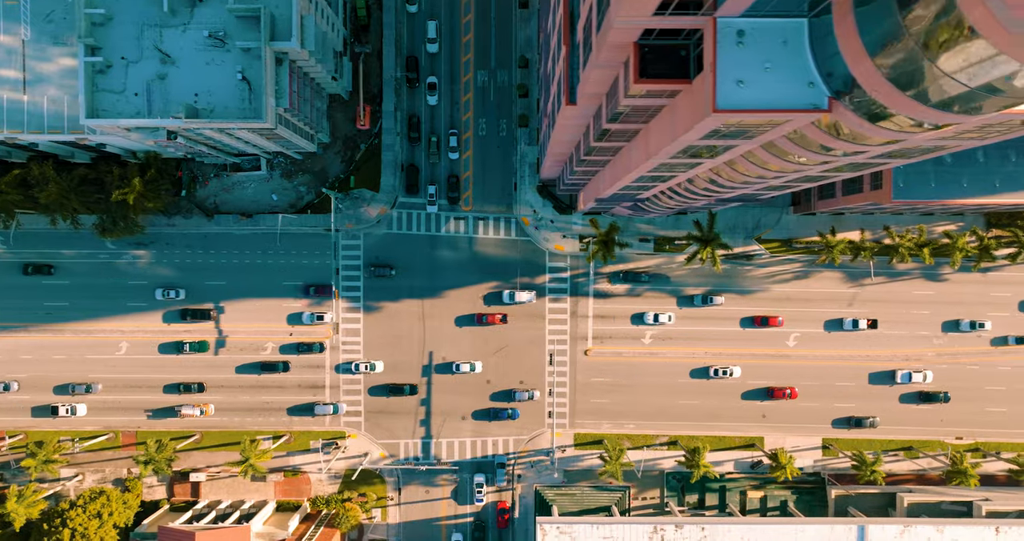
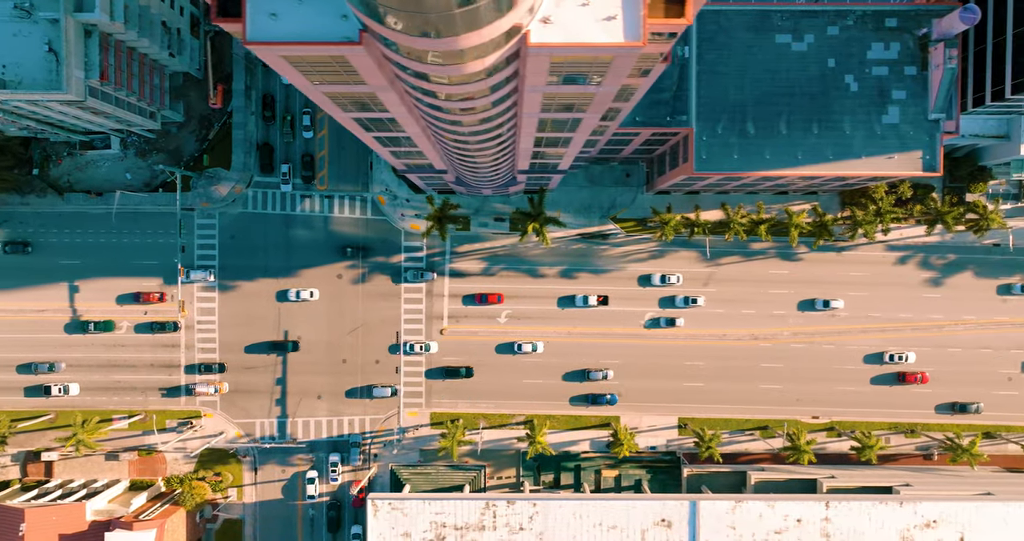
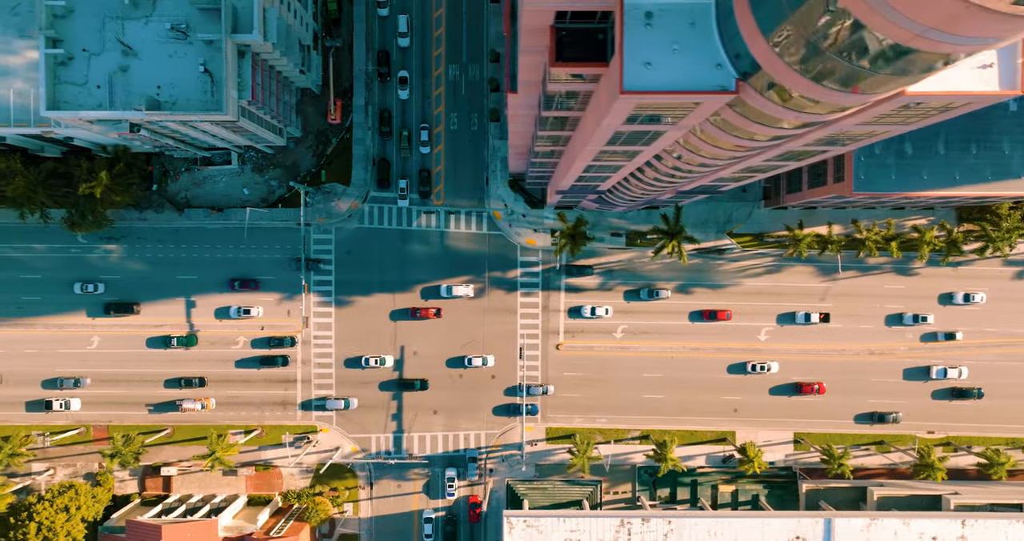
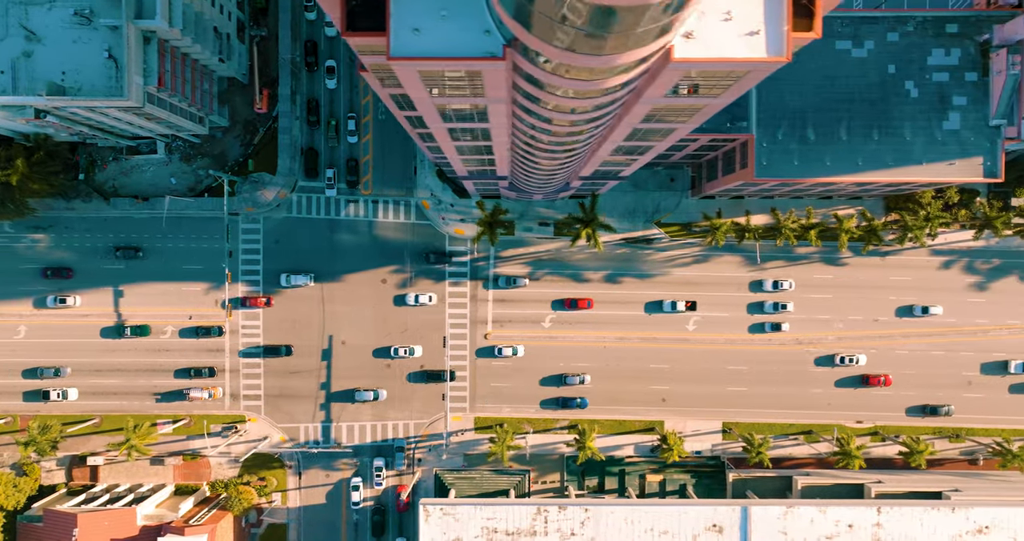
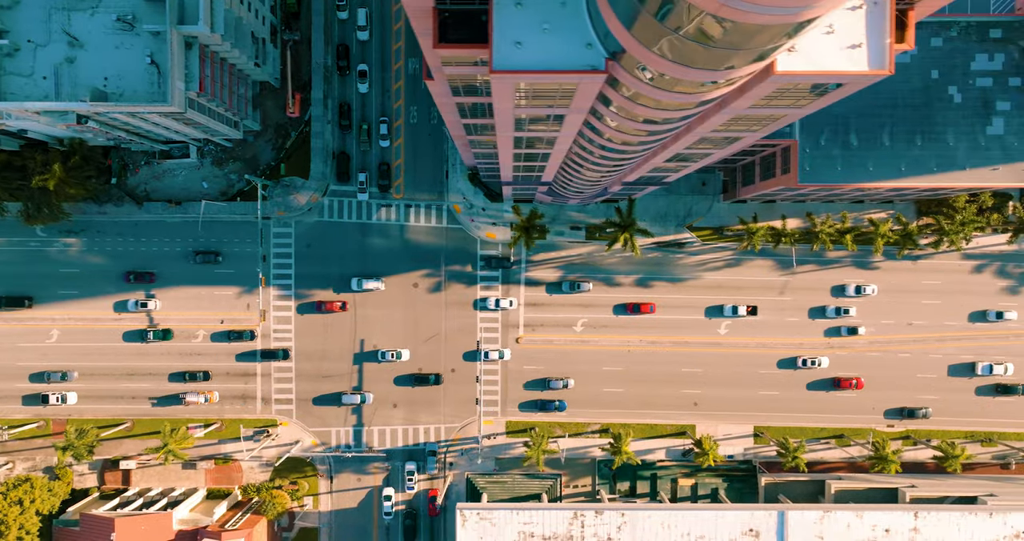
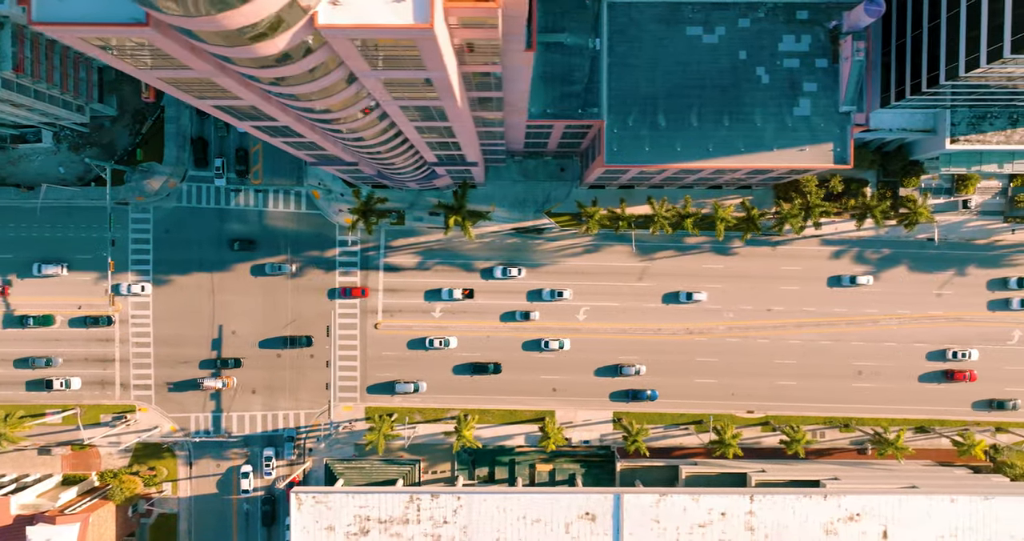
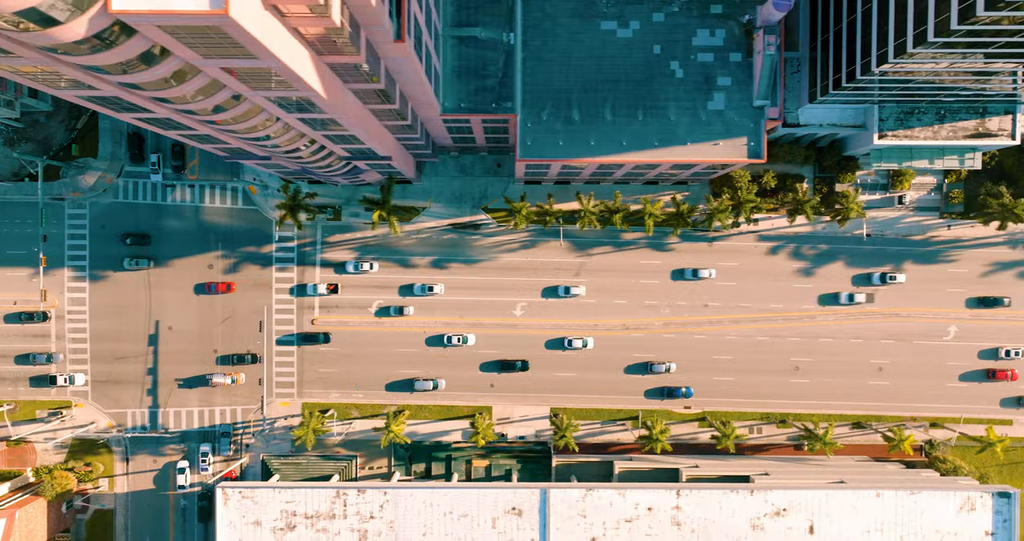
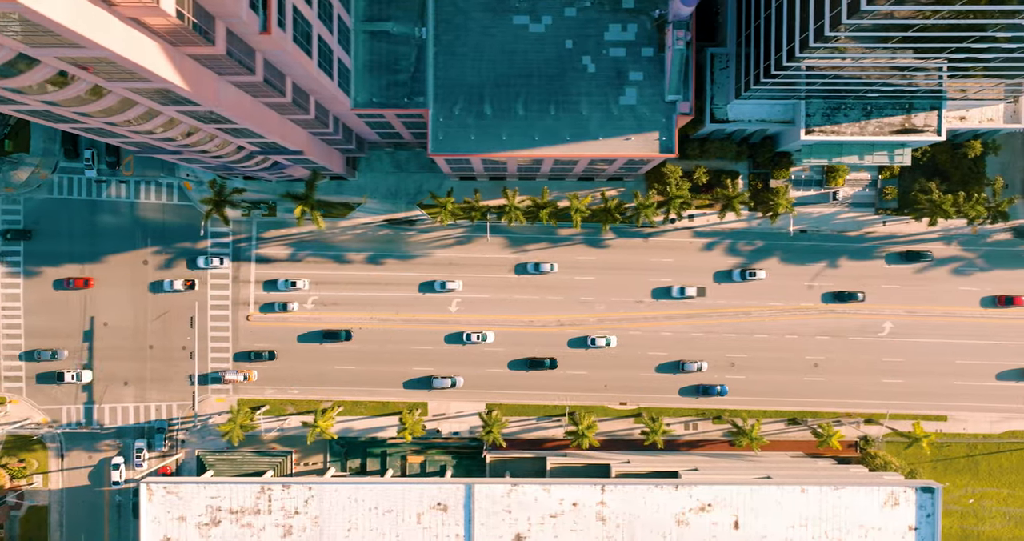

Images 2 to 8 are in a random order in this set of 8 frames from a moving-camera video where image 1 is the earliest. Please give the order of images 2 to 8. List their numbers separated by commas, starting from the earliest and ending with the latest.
3, 5, 4, 2, 6, 7, 8
